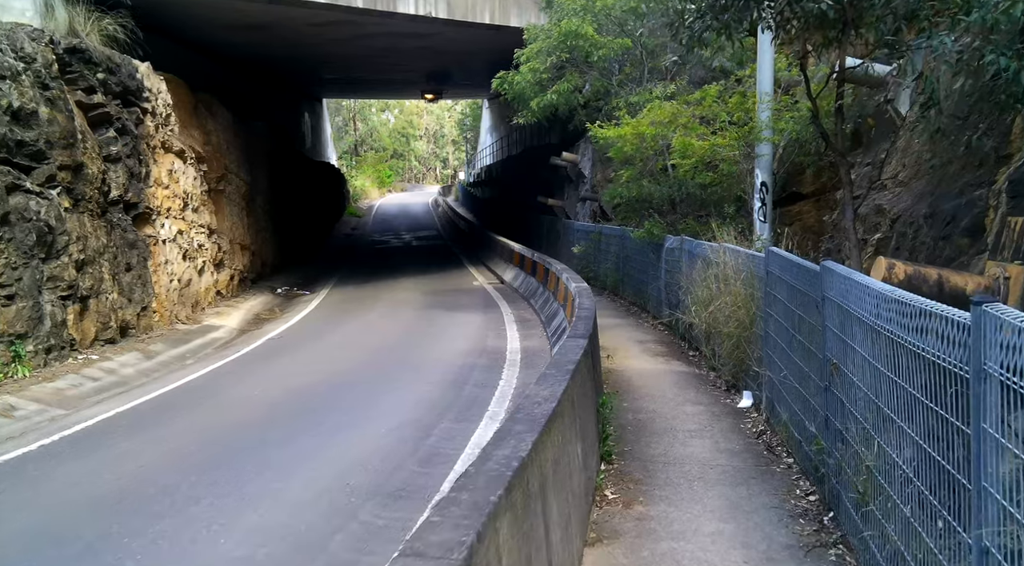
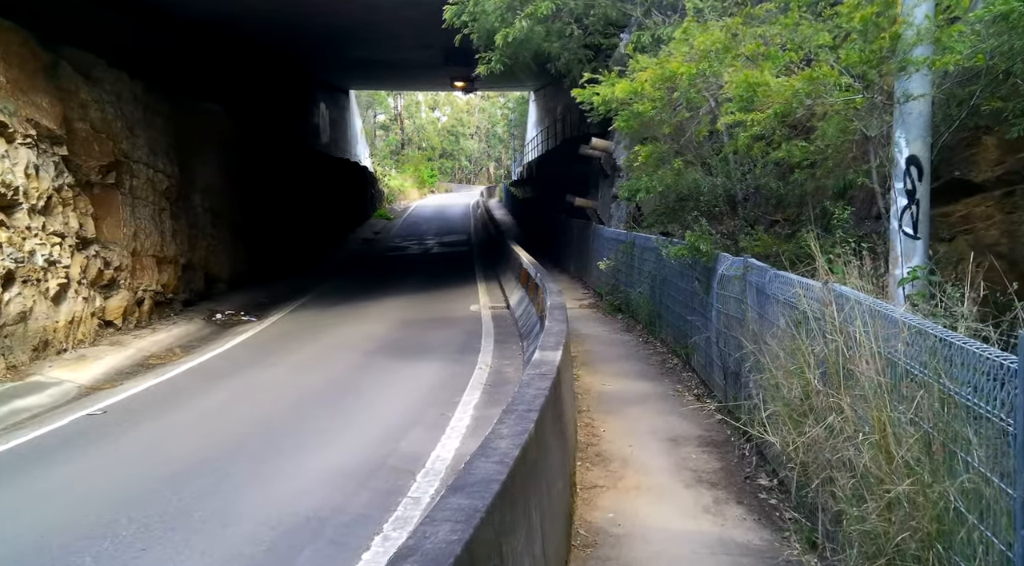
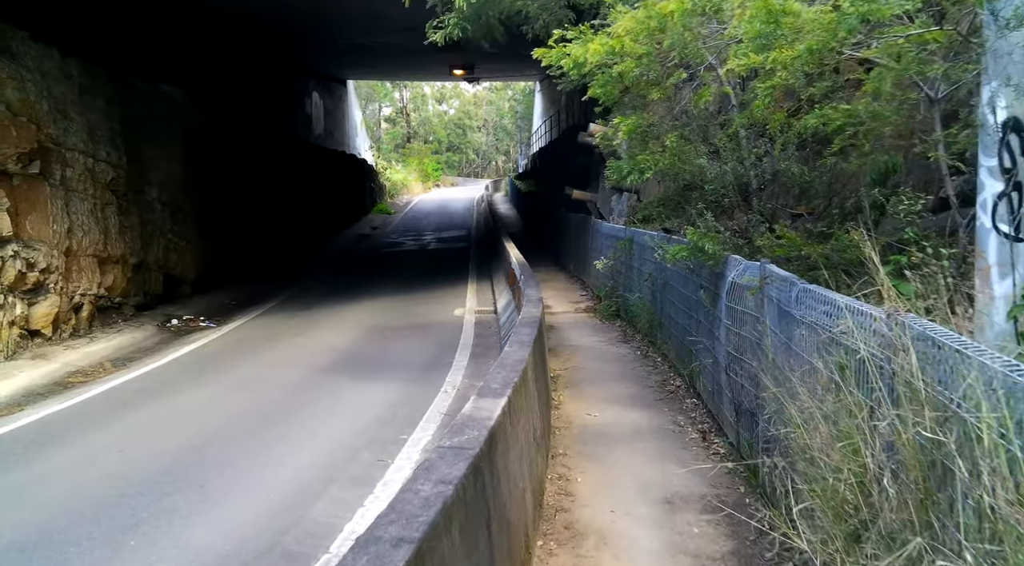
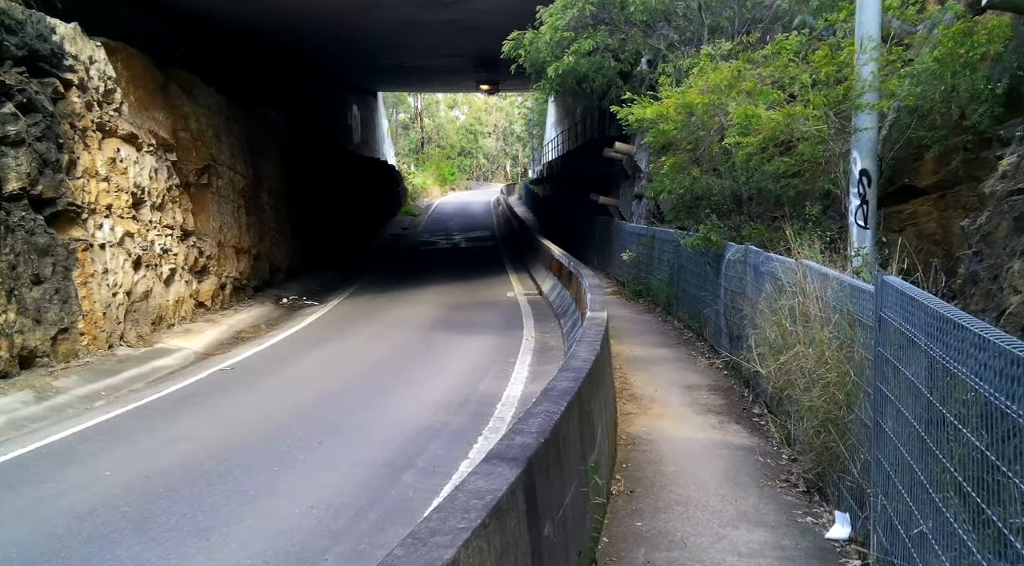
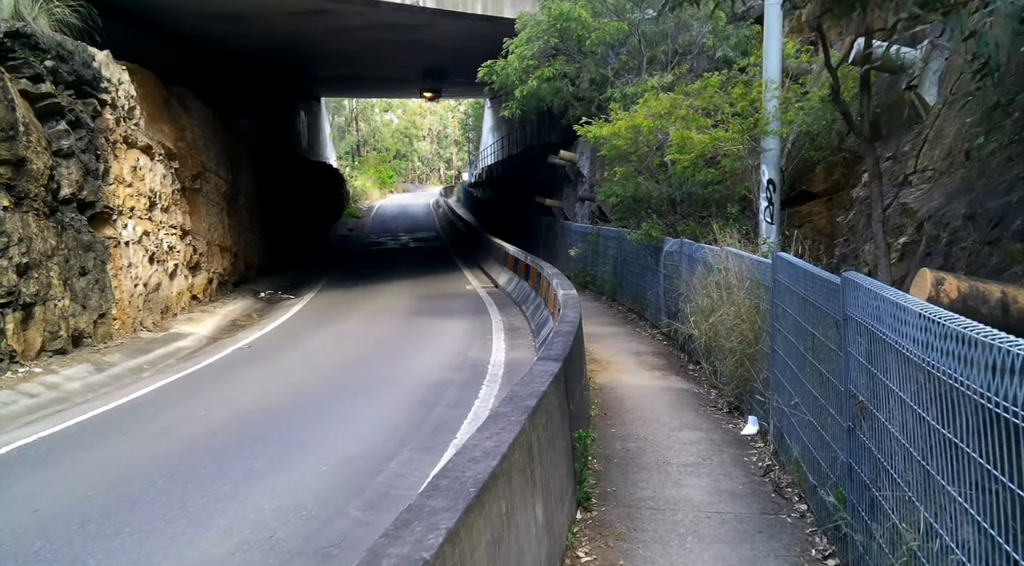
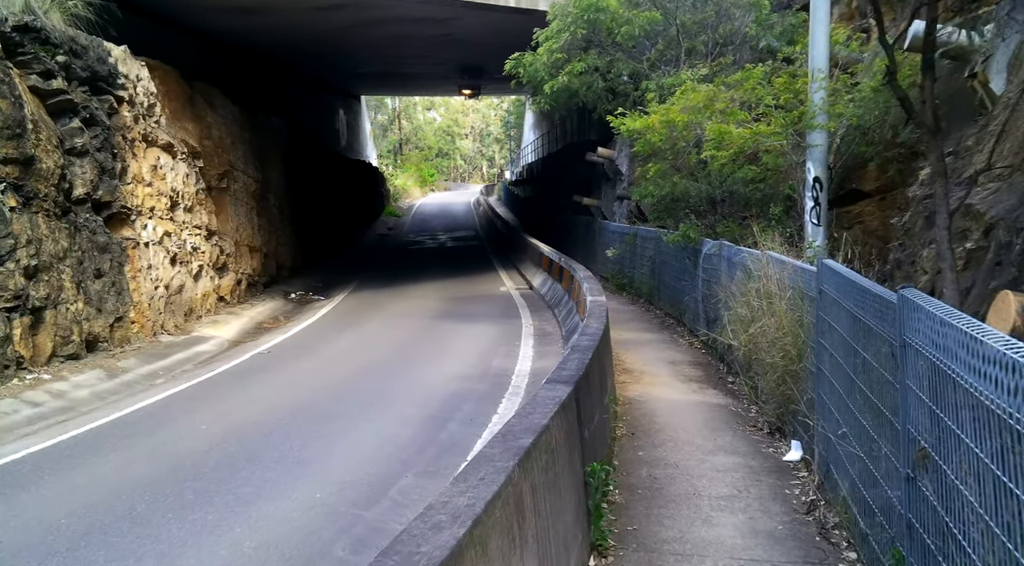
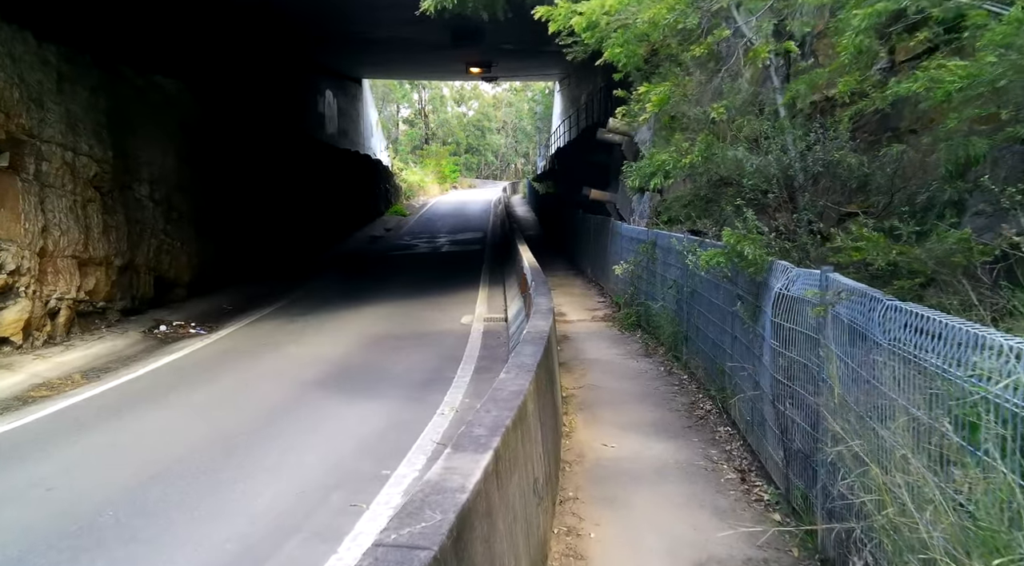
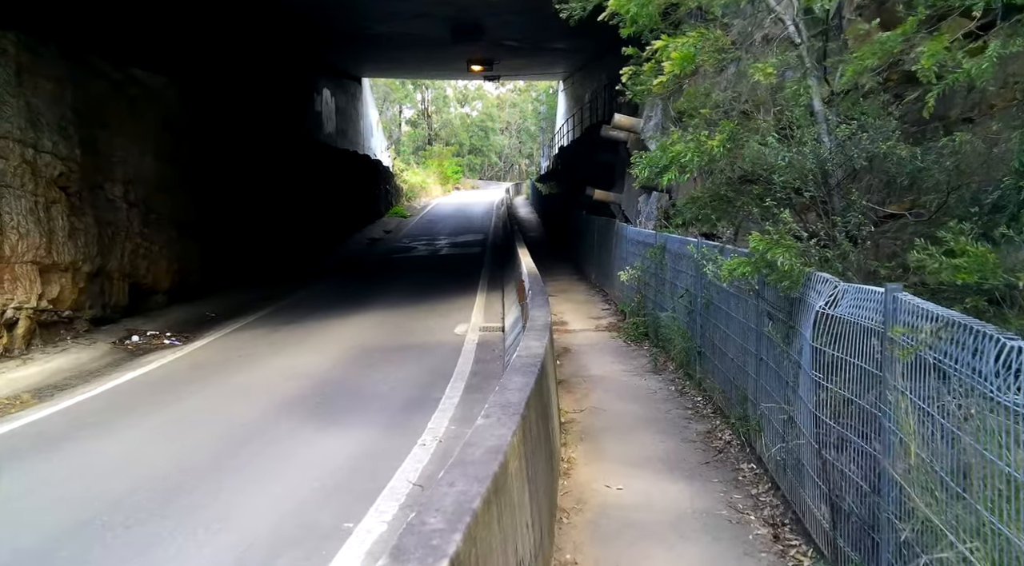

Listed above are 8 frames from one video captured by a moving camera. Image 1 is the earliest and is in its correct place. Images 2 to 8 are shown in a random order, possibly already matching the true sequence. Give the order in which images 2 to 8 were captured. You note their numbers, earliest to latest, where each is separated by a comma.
5, 6, 4, 2, 3, 7, 8
